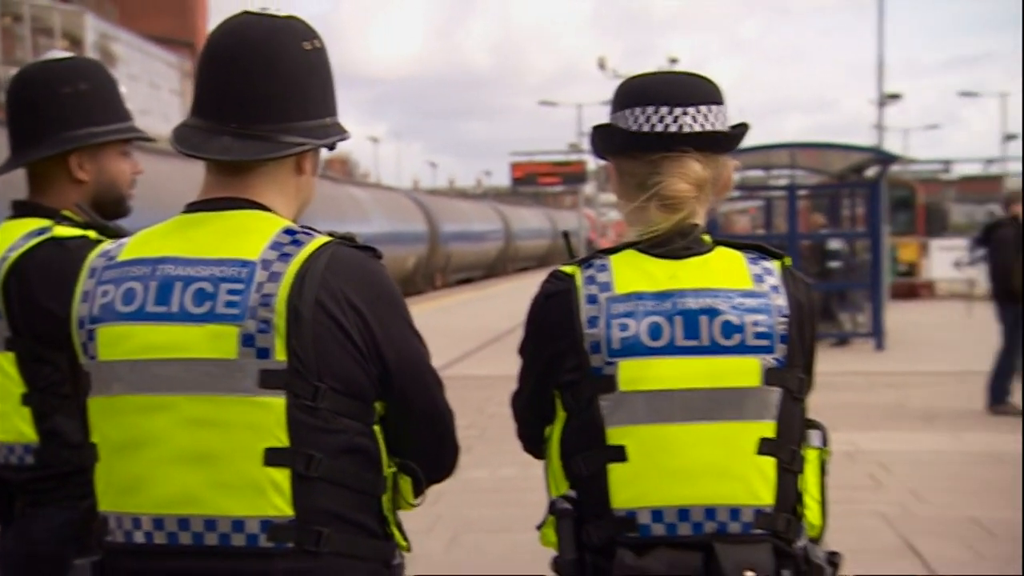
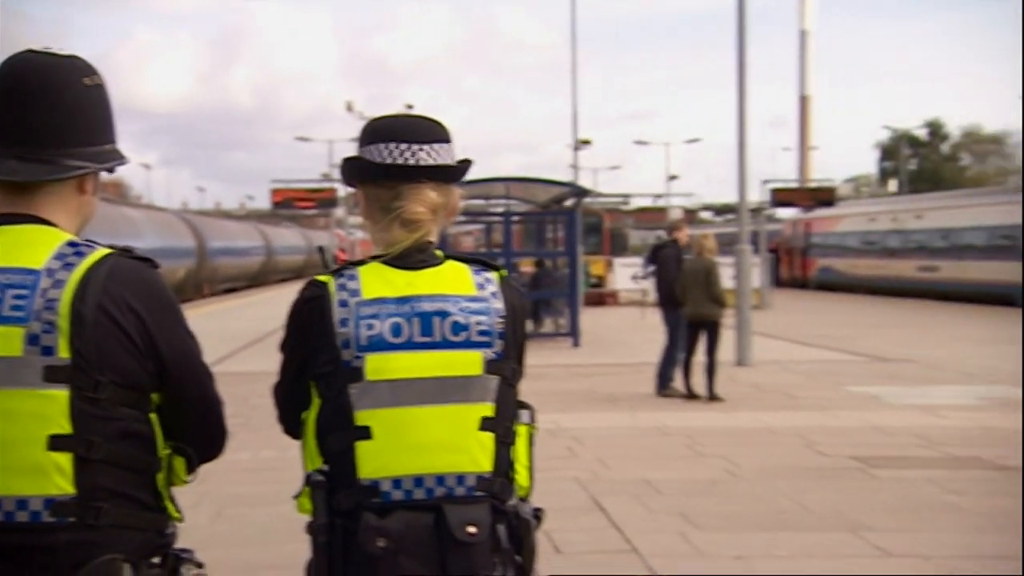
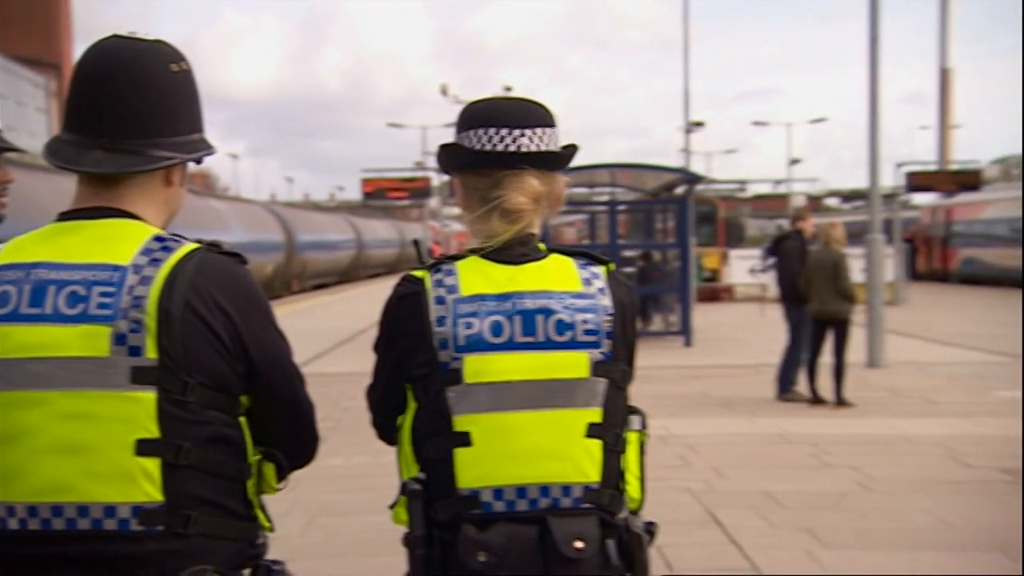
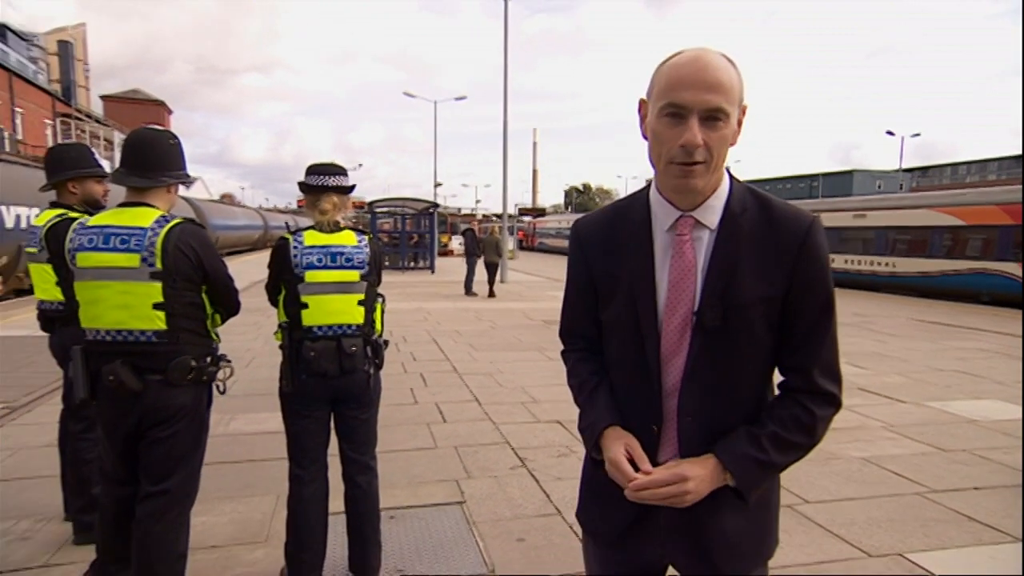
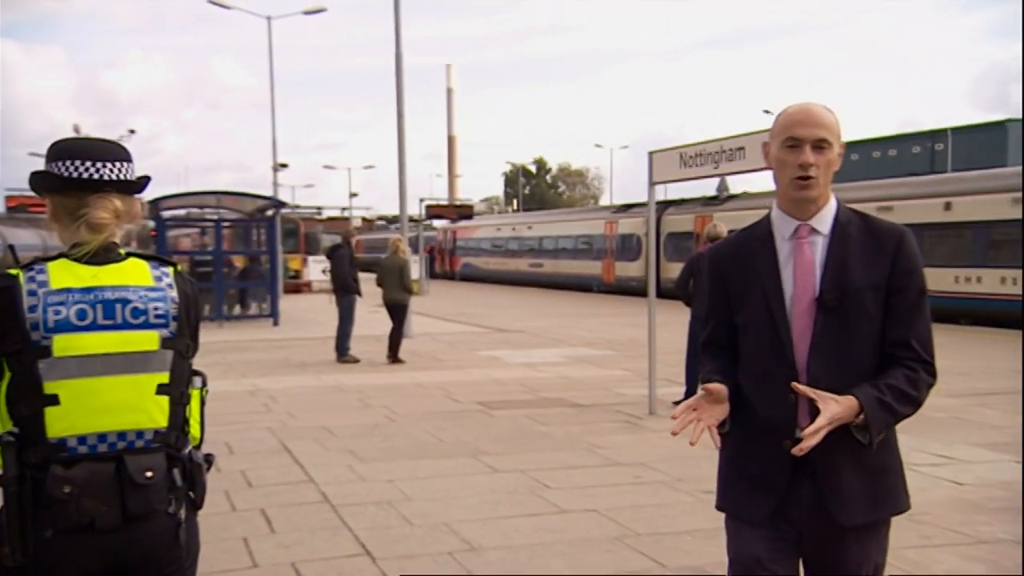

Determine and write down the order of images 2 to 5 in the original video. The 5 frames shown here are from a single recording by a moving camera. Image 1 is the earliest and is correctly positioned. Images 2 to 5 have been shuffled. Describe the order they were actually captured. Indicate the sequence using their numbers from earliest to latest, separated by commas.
3, 2, 5, 4
